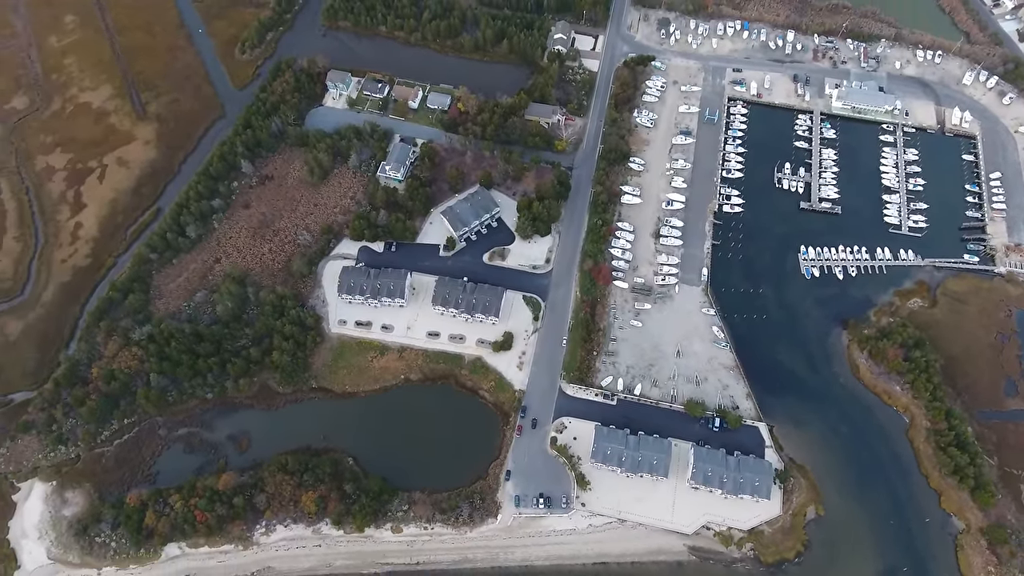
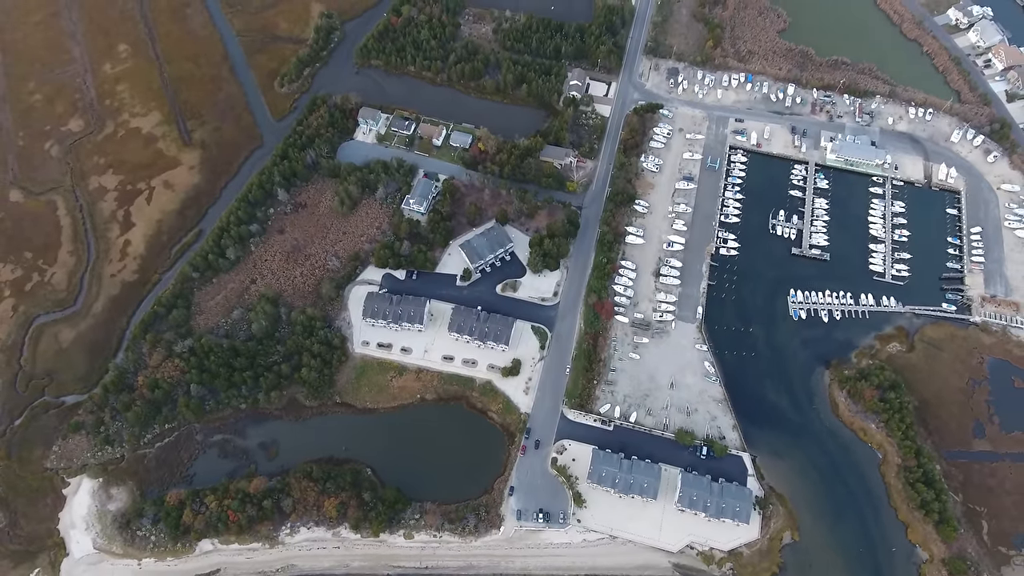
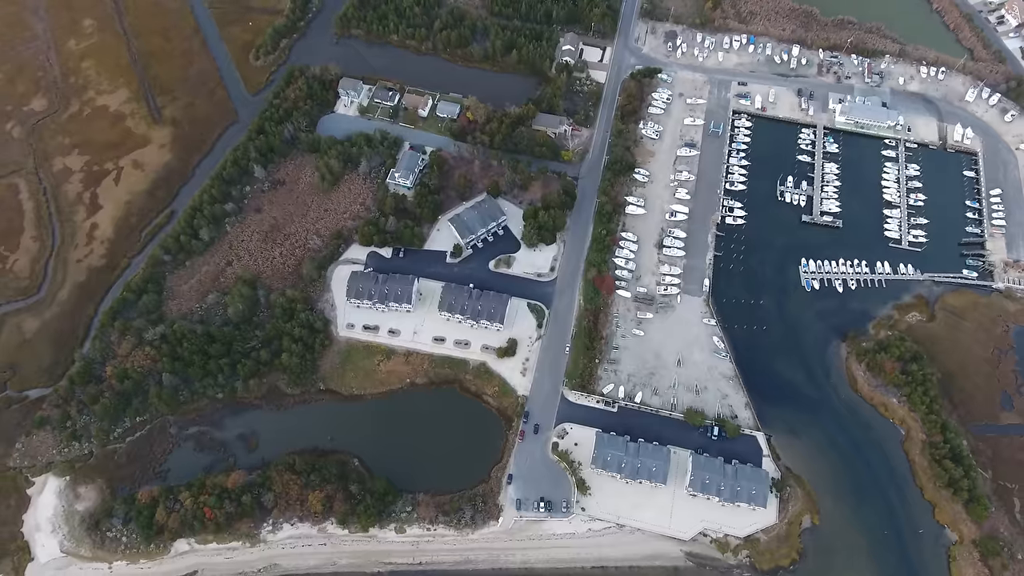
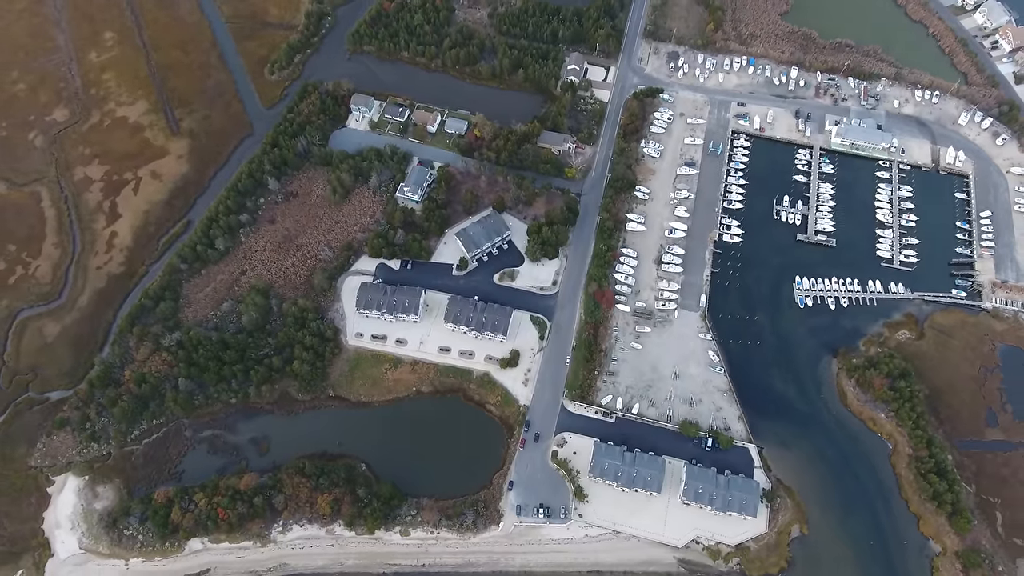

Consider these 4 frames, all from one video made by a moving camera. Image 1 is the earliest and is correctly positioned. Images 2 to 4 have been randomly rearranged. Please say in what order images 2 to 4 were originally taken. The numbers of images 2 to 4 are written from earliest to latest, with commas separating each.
3, 4, 2
